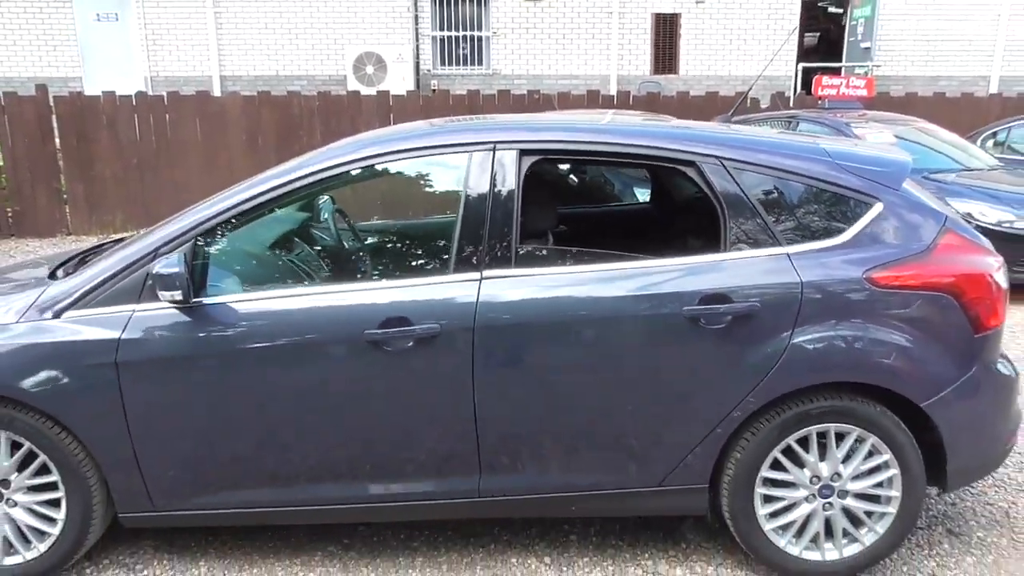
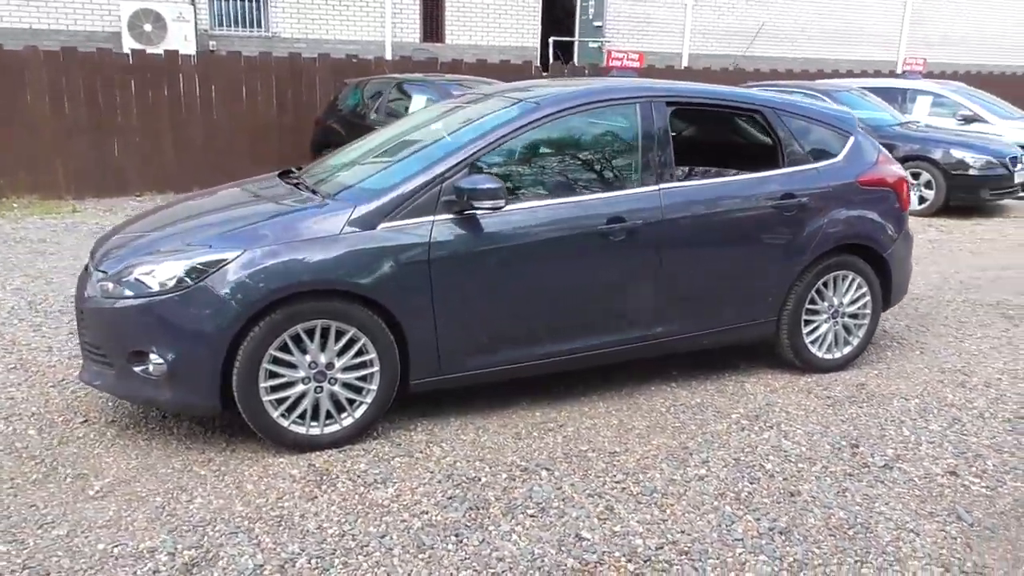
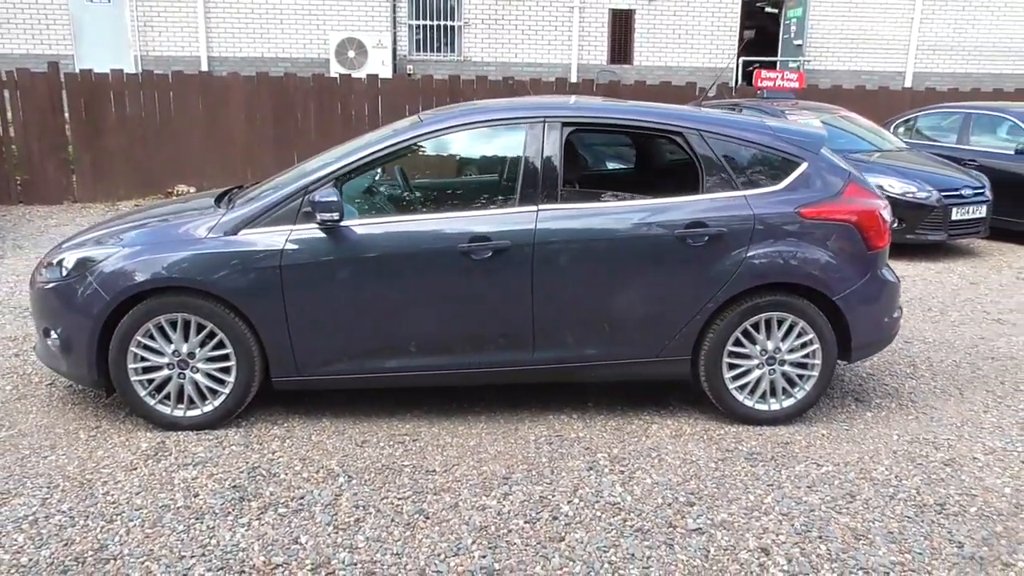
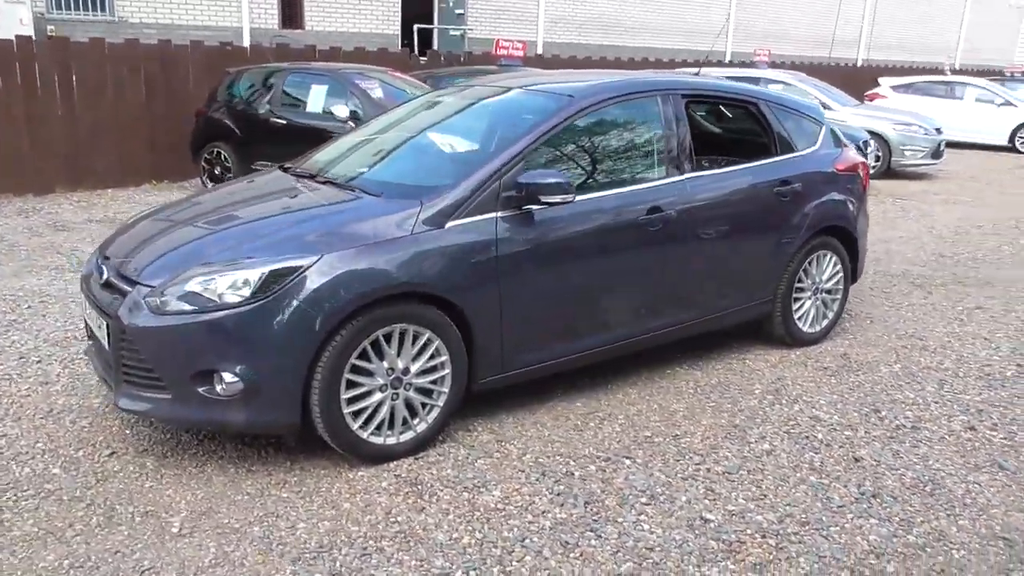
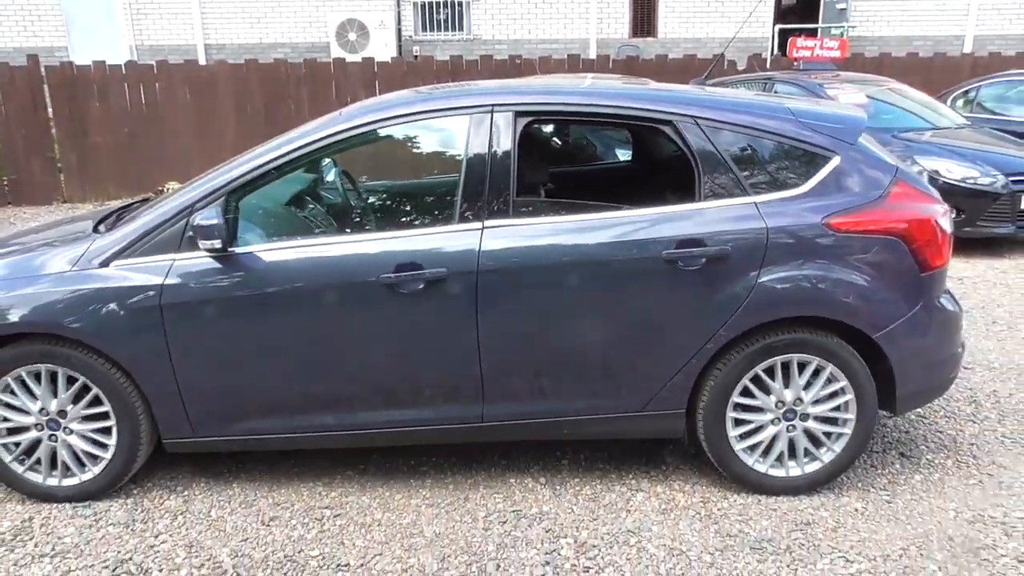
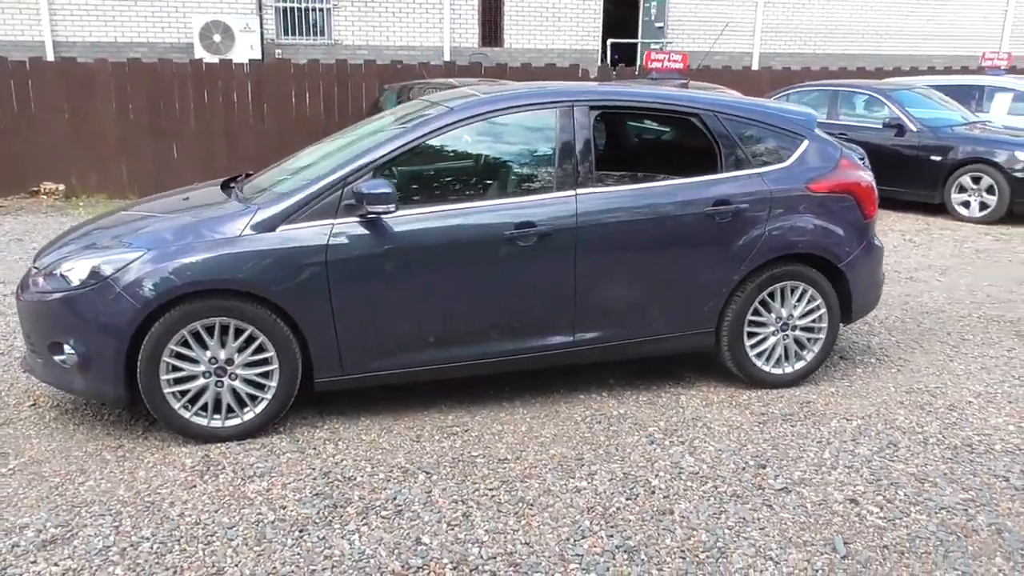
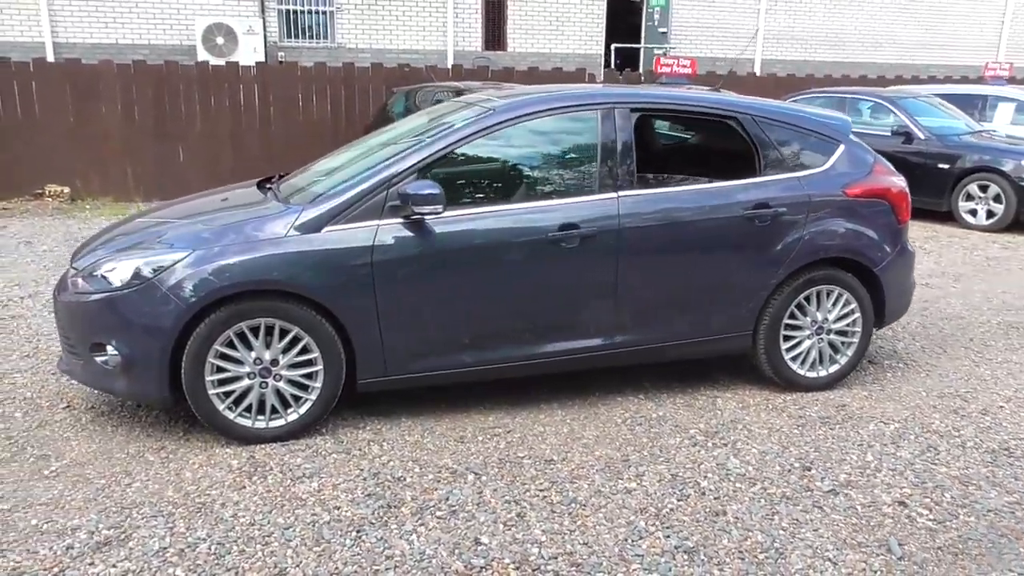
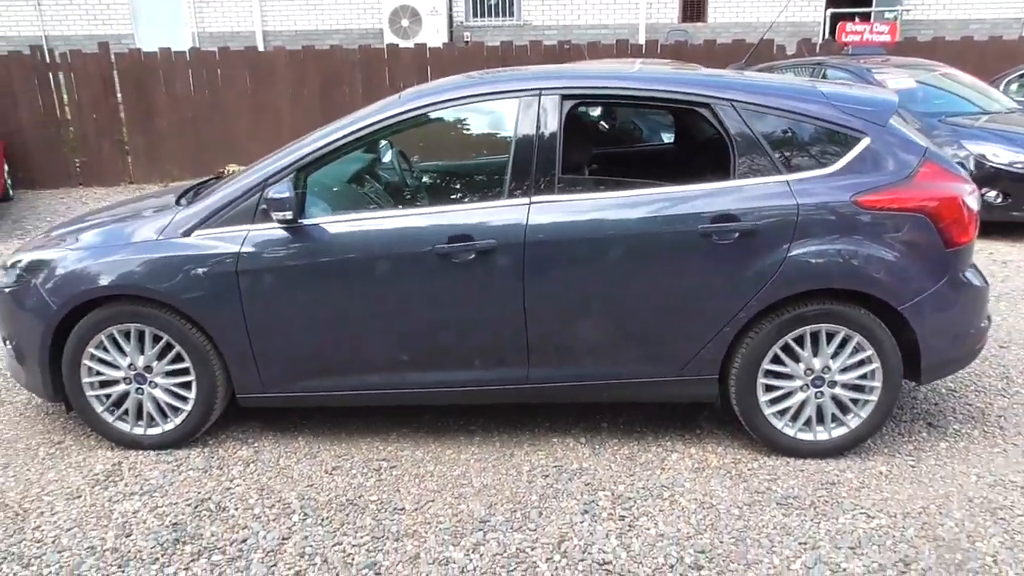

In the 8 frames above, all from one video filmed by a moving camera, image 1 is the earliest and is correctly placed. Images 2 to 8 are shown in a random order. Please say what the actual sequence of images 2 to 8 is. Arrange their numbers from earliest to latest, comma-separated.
5, 8, 3, 6, 7, 2, 4
